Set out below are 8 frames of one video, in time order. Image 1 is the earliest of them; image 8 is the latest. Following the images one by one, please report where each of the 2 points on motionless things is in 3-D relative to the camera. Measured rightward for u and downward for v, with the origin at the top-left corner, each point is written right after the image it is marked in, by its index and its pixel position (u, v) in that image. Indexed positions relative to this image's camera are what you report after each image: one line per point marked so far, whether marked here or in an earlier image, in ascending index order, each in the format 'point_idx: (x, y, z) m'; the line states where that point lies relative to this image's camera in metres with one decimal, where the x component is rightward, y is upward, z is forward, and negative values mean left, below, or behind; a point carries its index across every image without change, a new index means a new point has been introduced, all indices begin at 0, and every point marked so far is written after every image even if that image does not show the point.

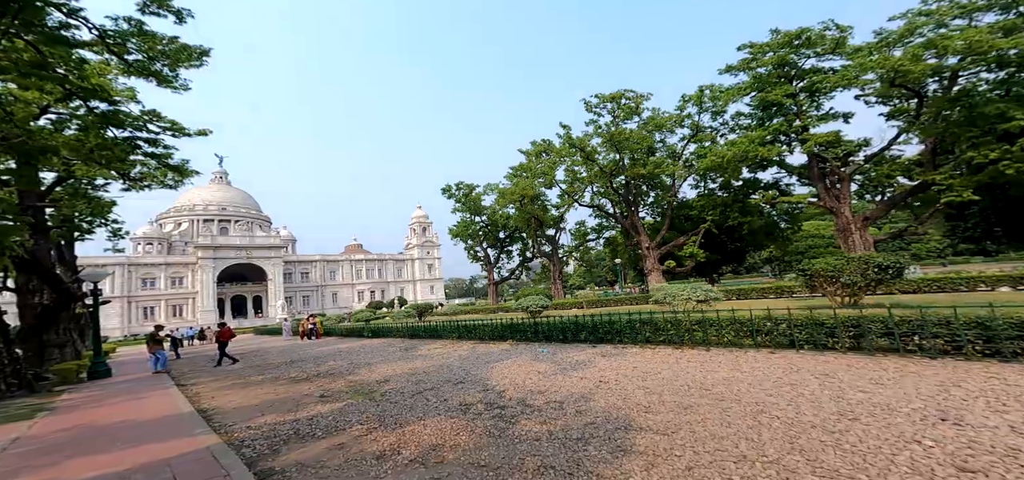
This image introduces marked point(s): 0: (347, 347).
0: (-6.8, -4.6, +17.7) m
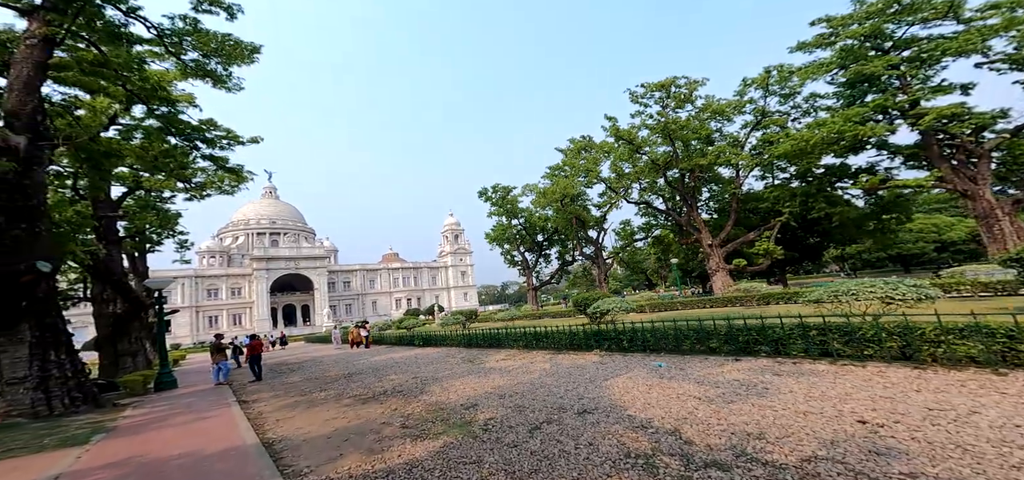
0: (-4.5, -4.8, +17.0) m
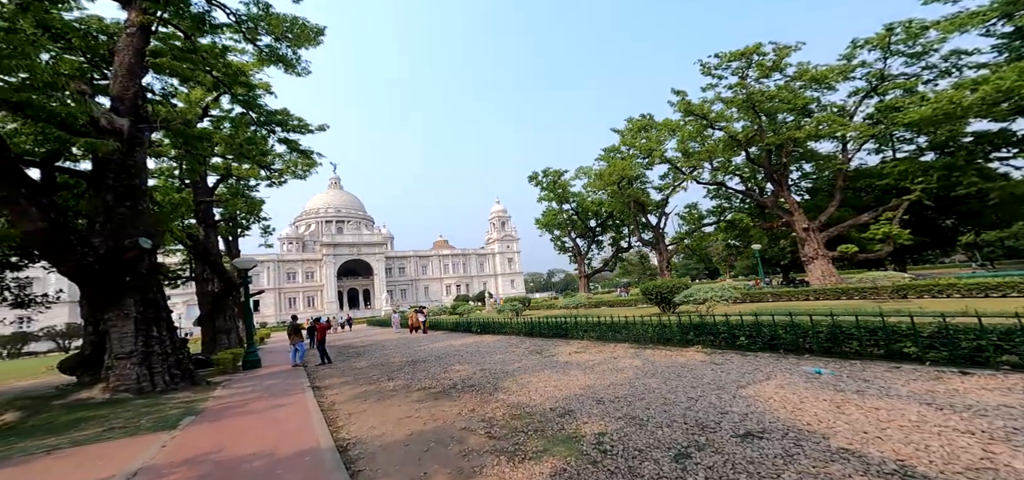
0: (-2.1, -4.2, +16.5) m
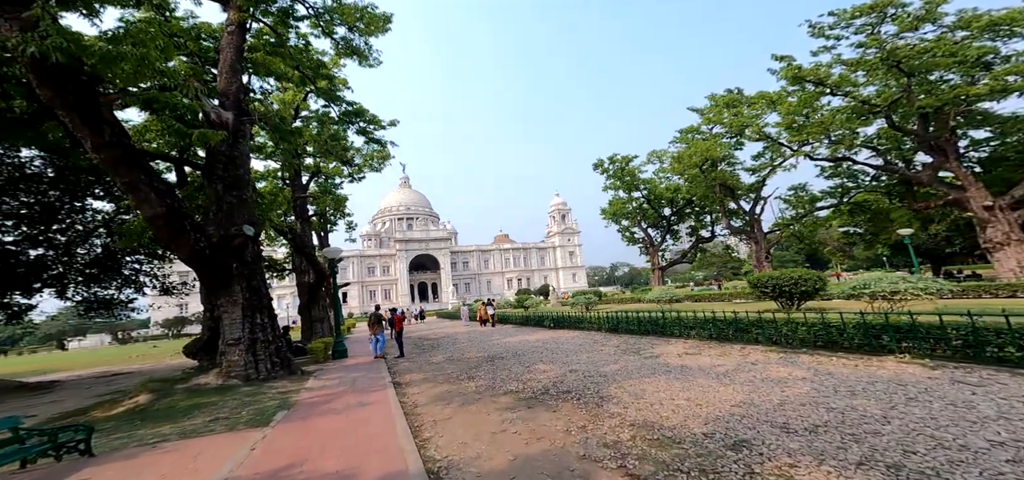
0: (+0.9, -3.7, +15.2) m
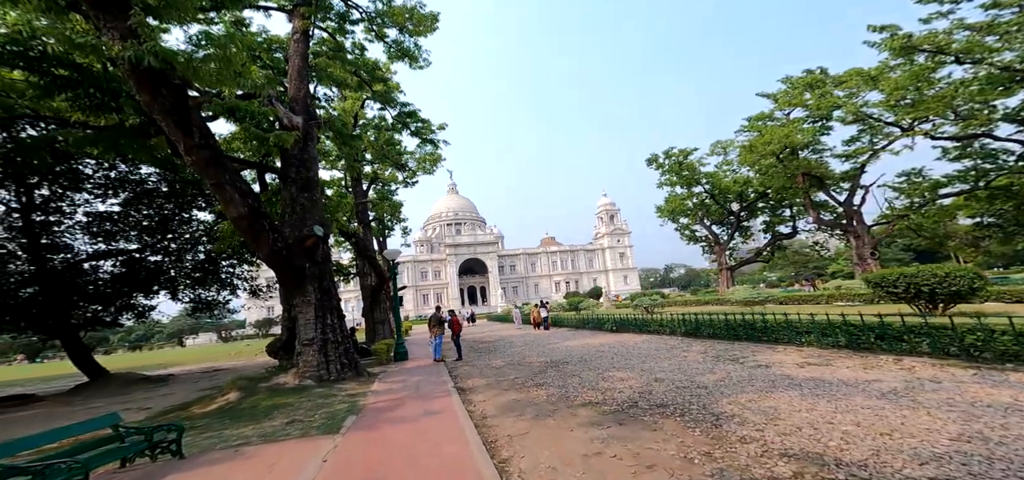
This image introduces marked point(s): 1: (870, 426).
0: (+3.0, -3.5, +14.0) m
1: (+3.6, -1.6, +4.1) m
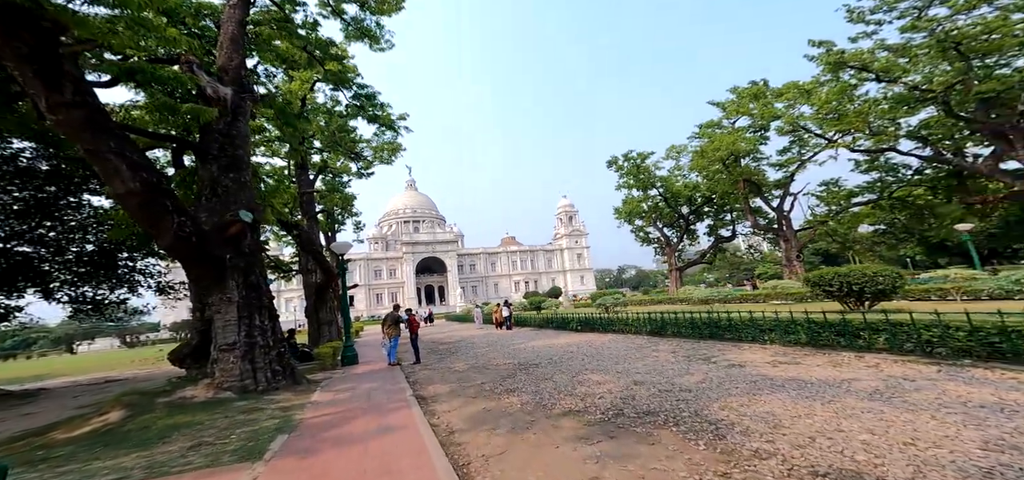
0: (+1.8, -3.4, +13.5) m
1: (+3.5, -1.5, +3.8) m
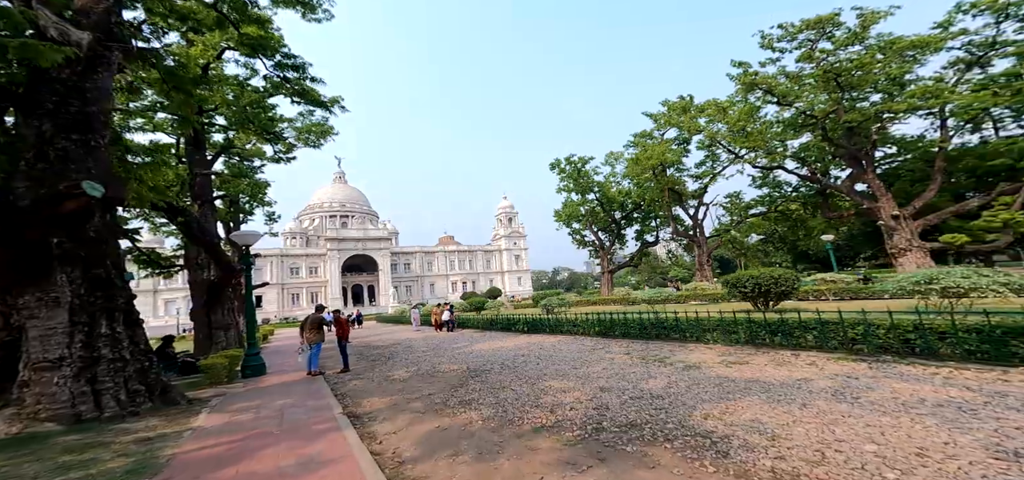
0: (+0.1, -3.4, +12.9) m
1: (+3.4, -1.5, +3.6) m
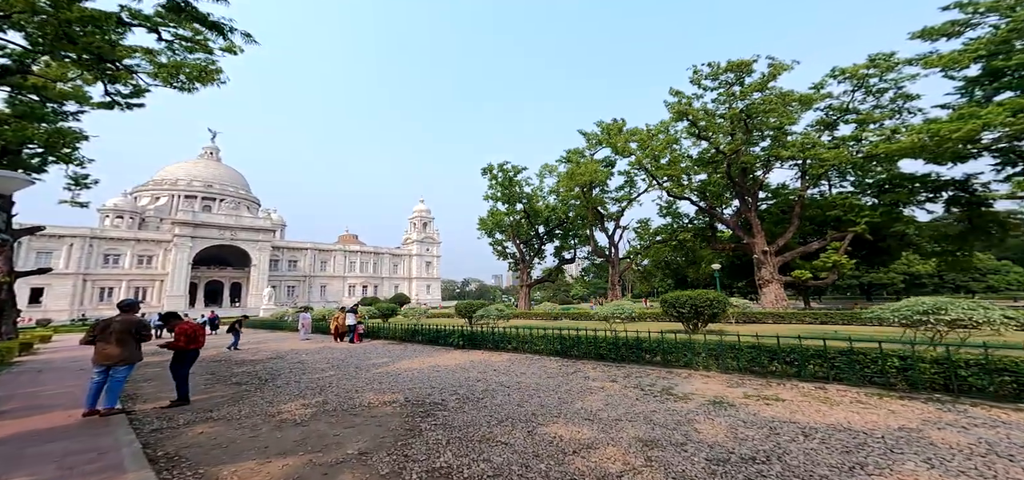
0: (-1.3, -3.1, +10.1) m
1: (+4.1, -1.3, +1.7) m
